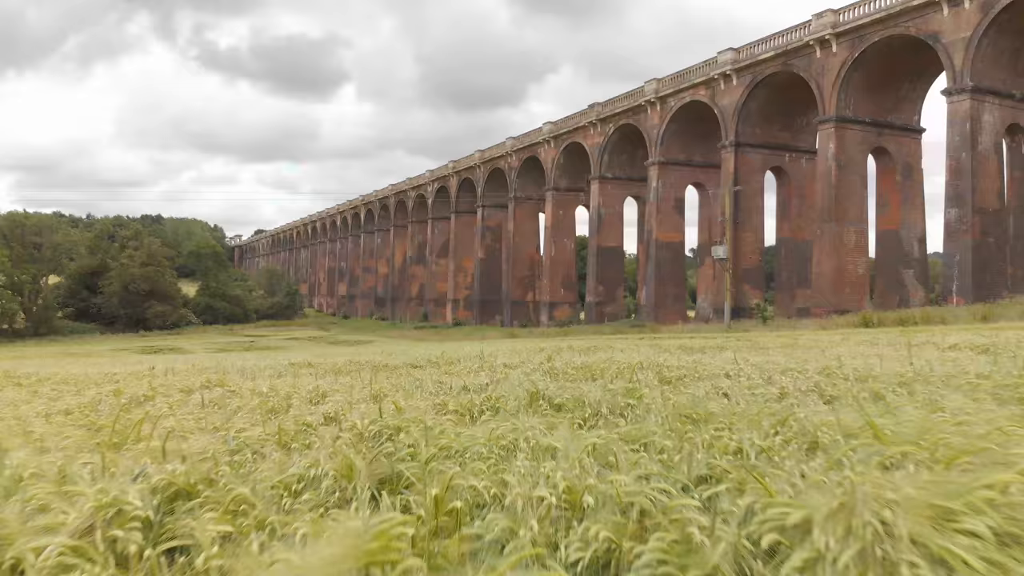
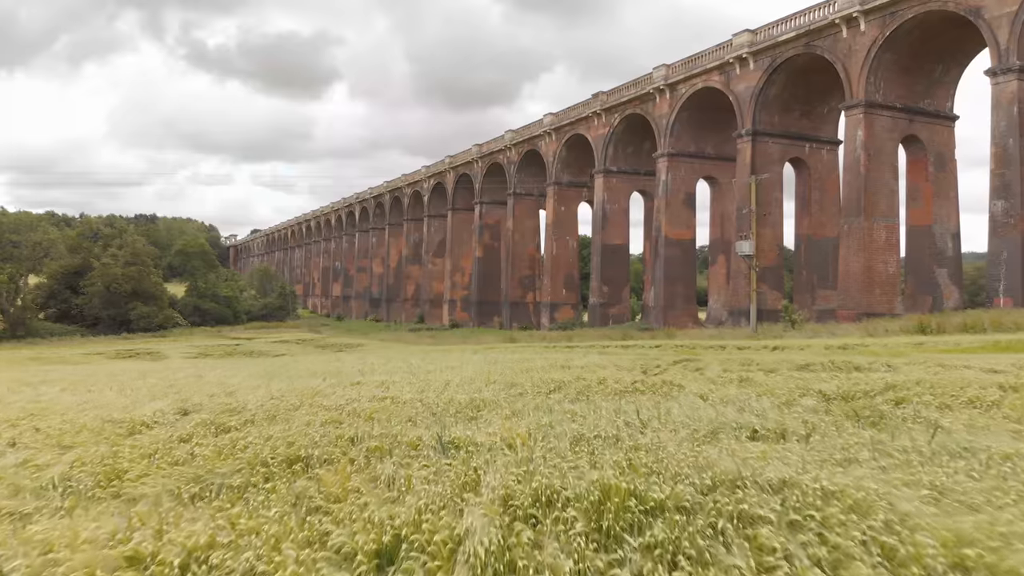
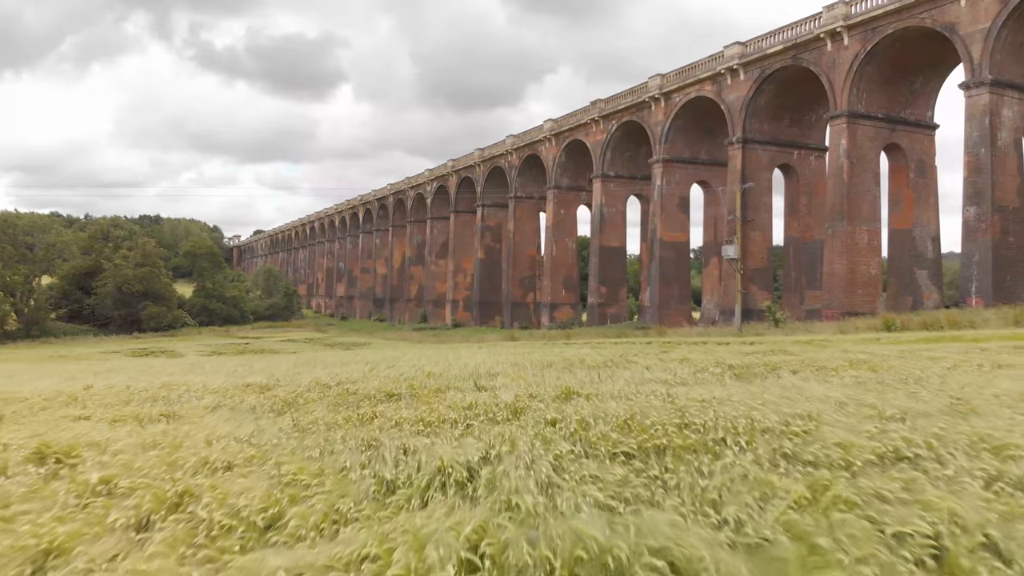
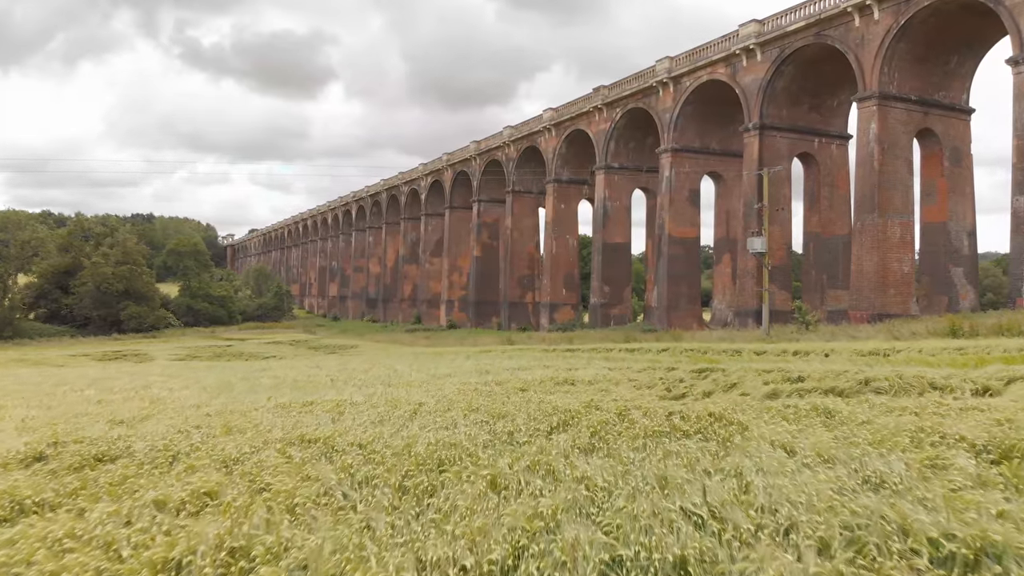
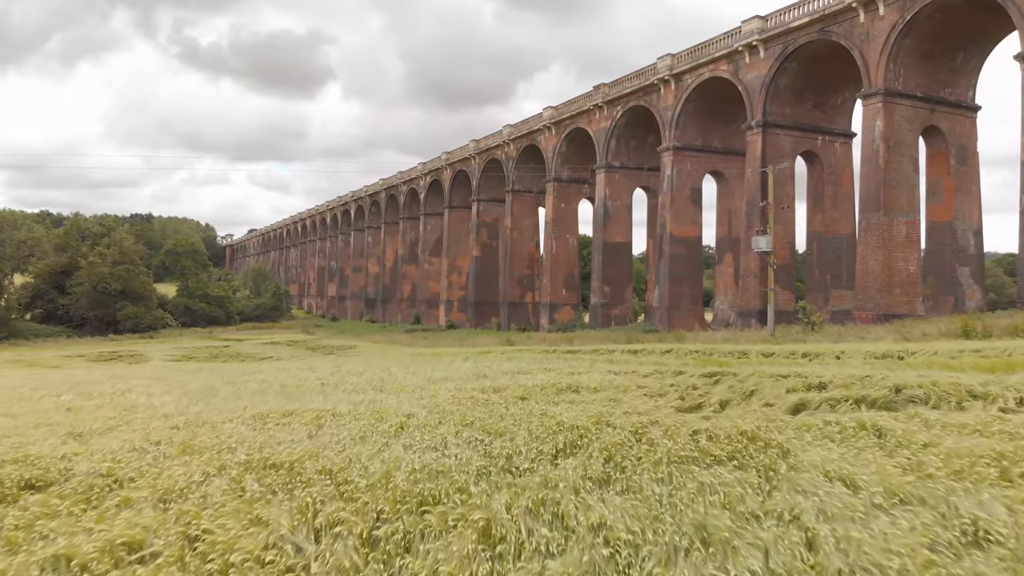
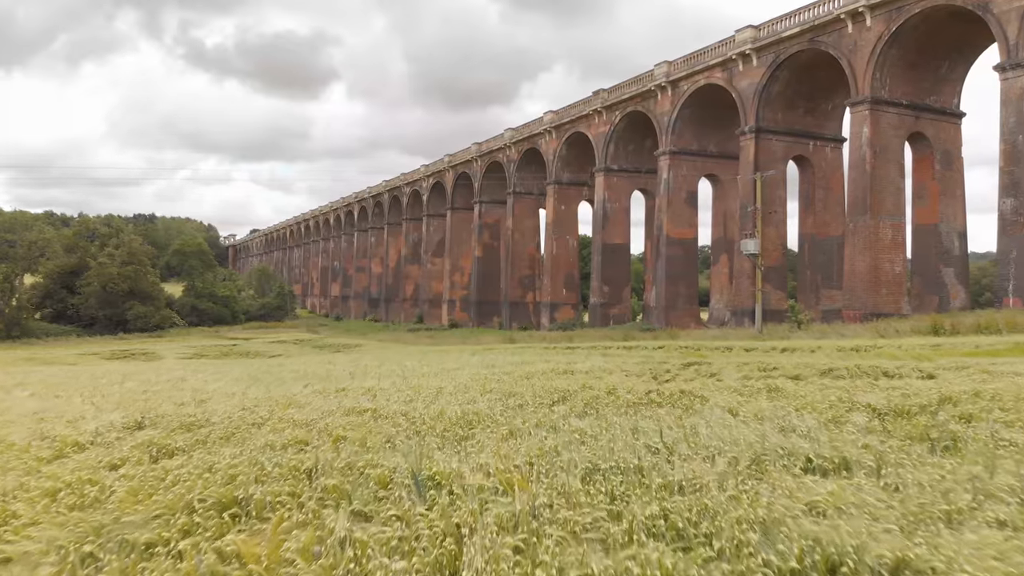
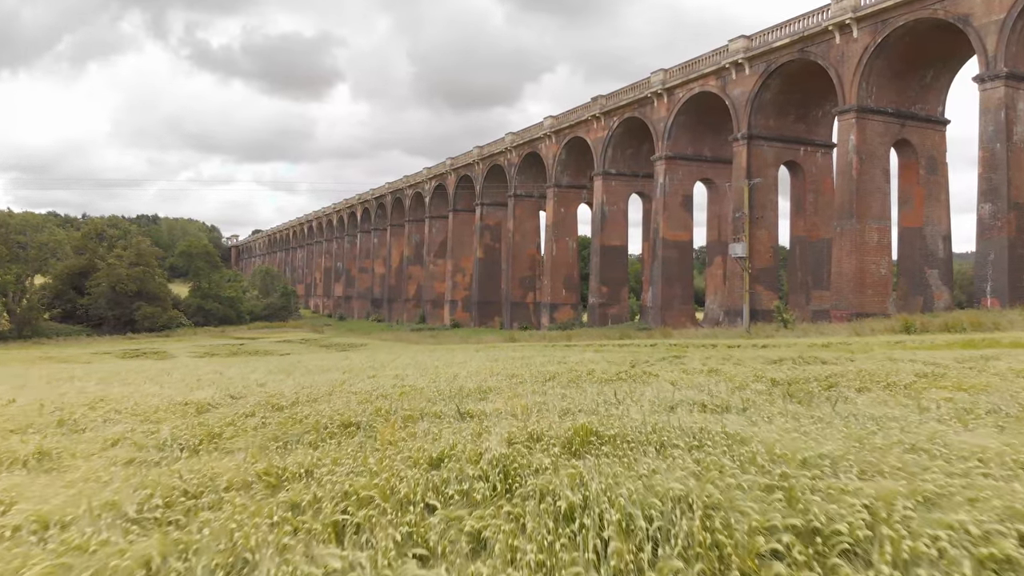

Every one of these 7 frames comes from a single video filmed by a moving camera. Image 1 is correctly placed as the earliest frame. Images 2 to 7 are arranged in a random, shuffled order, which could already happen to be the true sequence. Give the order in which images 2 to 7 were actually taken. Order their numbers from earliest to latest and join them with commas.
3, 7, 2, 6, 4, 5
